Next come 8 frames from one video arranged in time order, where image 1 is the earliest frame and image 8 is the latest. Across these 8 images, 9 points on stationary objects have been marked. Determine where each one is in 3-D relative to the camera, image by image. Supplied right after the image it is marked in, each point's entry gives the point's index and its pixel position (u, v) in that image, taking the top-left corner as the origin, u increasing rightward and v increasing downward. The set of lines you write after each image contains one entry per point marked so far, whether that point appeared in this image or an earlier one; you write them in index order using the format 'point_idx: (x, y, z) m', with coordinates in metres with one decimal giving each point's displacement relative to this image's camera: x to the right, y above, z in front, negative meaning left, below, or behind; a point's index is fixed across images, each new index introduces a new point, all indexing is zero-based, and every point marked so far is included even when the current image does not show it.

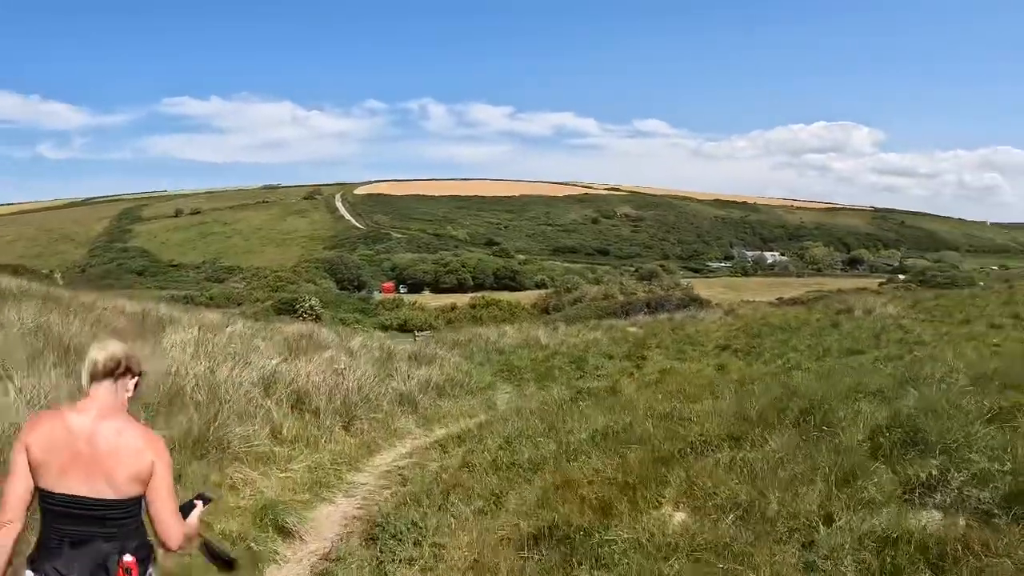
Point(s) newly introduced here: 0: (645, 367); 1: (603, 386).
0: (+3.1, -1.9, +15.6) m
1: (+1.7, -1.9, +12.4) m
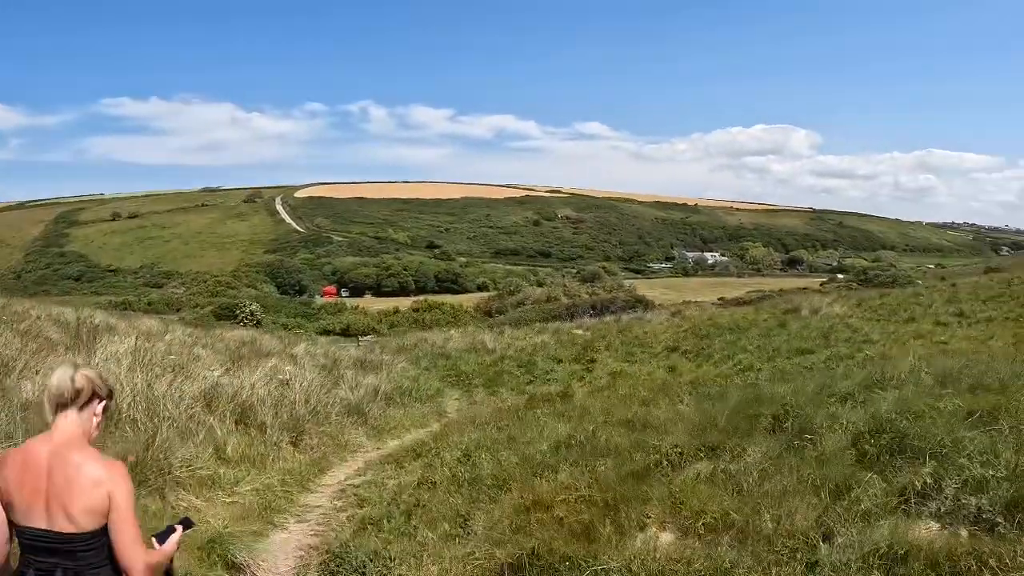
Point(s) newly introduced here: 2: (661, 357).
0: (+1.9, -1.9, +15.5) m
1: (+0.9, -1.9, +12.2) m
2: (+4.0, -1.9, +17.7) m
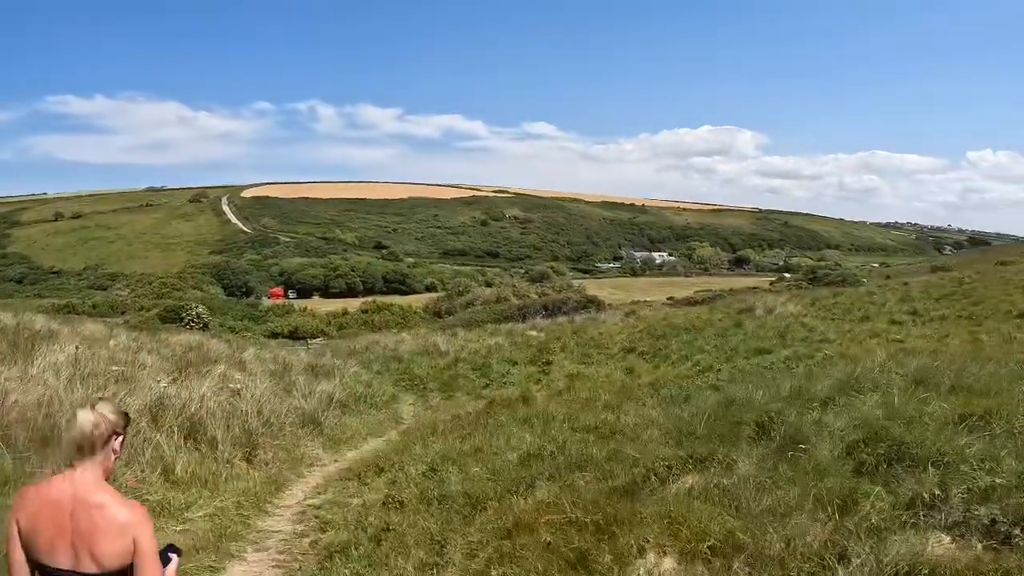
0: (+1.0, -2.0, +15.4) m
1: (+0.1, -2.0, +12.1) m
2: (+2.9, -1.9, +17.7) m
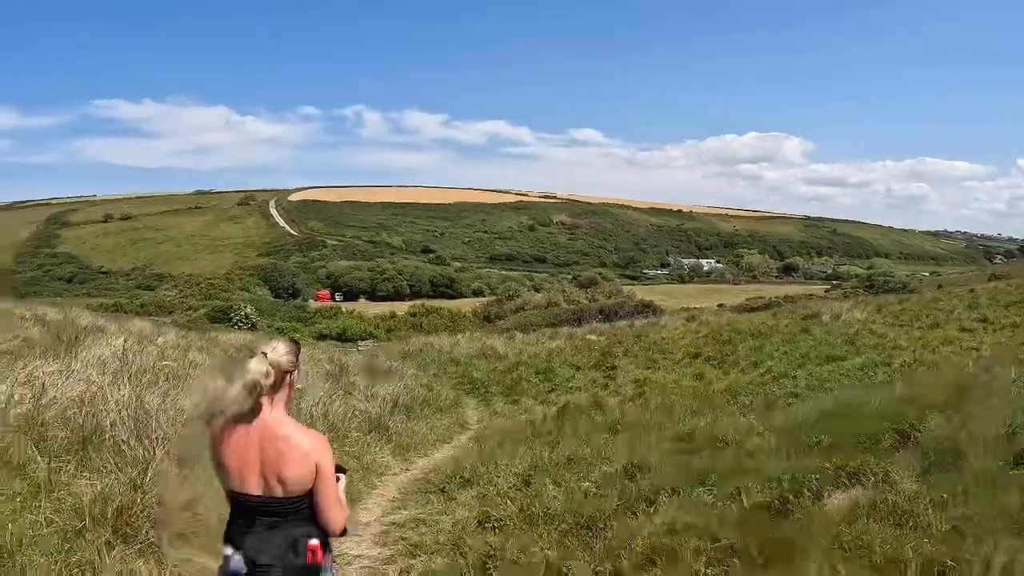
0: (+2.4, -2.0, +14.5) m
1: (+1.3, -1.9, +11.2) m
2: (+4.4, -1.9, +16.7) m
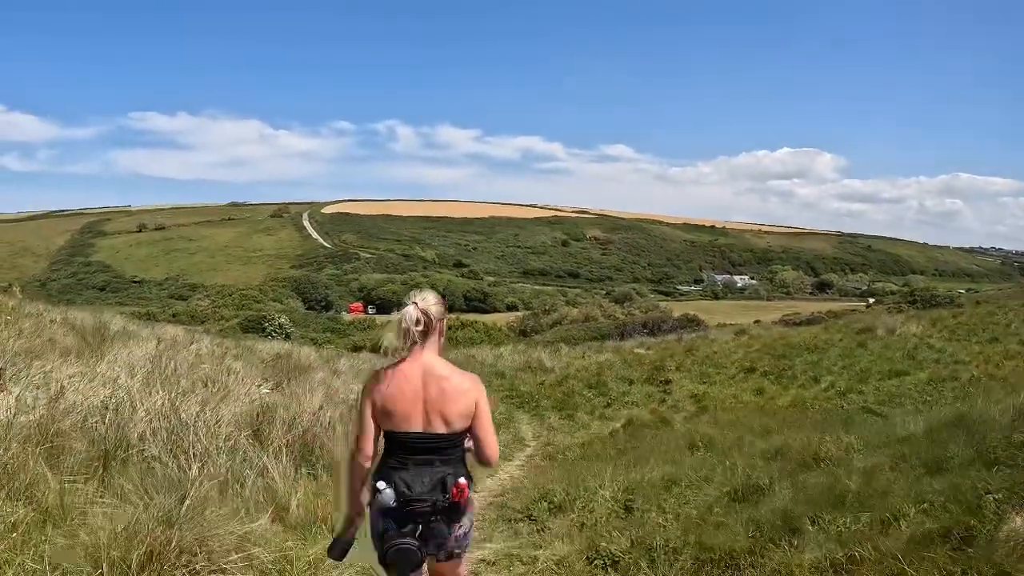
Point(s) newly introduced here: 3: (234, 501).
0: (+3.4, -2.2, +13.6) m
1: (+2.2, -2.0, +10.3) m
2: (+5.5, -2.2, +15.6) m
3: (-1.7, -1.3, +4.0) m
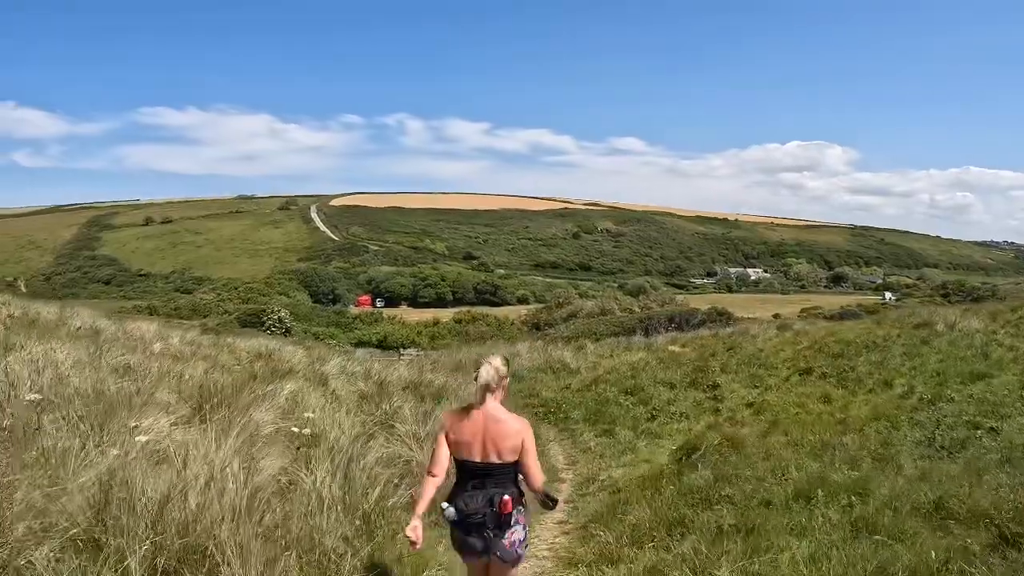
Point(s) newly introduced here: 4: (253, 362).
0: (+3.8, -2.0, +11.5) m
1: (+2.5, -1.9, +8.2) m
2: (+6.0, -2.0, +13.5) m
3: (-1.5, -1.2, +2.0) m
4: (-3.9, -1.1, +9.7) m
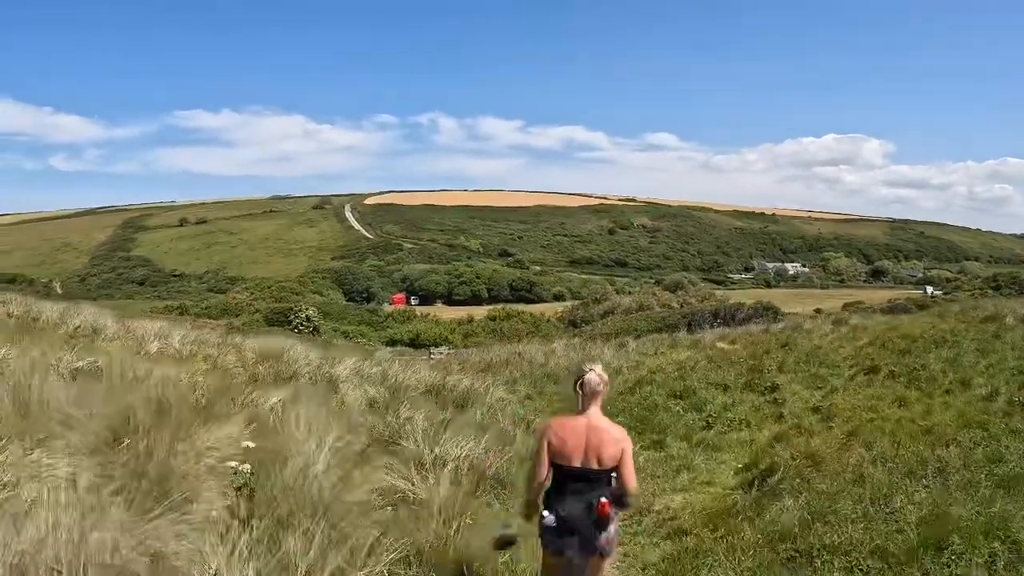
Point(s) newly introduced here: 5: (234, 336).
0: (+4.3, -1.8, +10.1) m
1: (+2.9, -1.7, +6.9) m
2: (+6.6, -1.8, +12.0) m
3: (-1.5, -1.1, +0.9) m
4: (-3.4, -1.0, +8.7) m
5: (-5.9, -1.0, +14.0) m
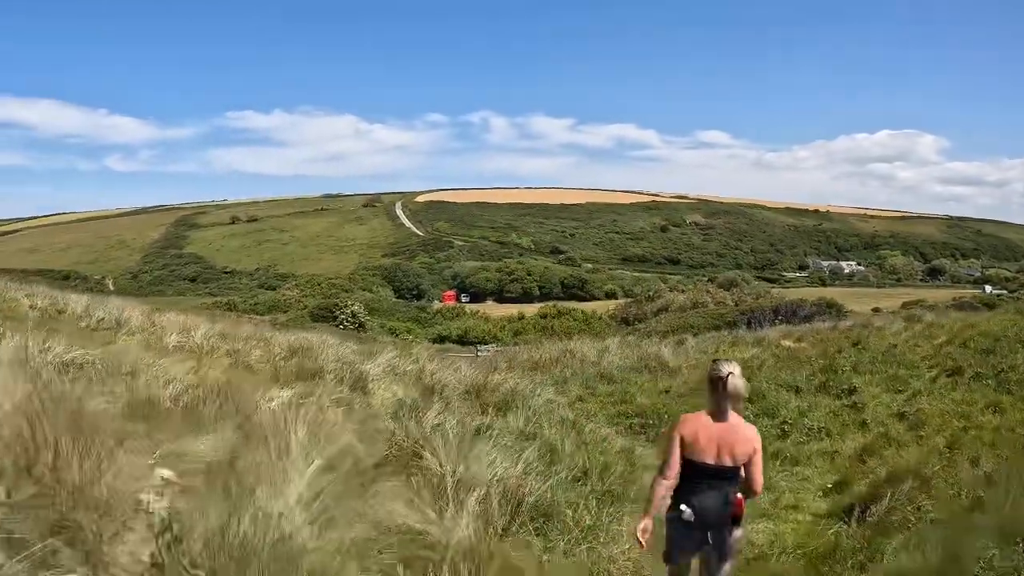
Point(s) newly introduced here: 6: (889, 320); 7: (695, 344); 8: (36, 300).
0: (+4.9, -1.7, +8.9) m
1: (+3.3, -1.6, +5.8) m
2: (+7.4, -1.7, +10.7) m
3: (-1.5, -1.0, +0.2) m
4: (-2.9, -0.9, +8.1) m
5: (-5.0, -0.9, +13.6) m
6: (+11.0, -0.9, +18.8) m
7: (+4.2, -1.3, +15.4) m
8: (-7.6, -0.2, +10.6) m
